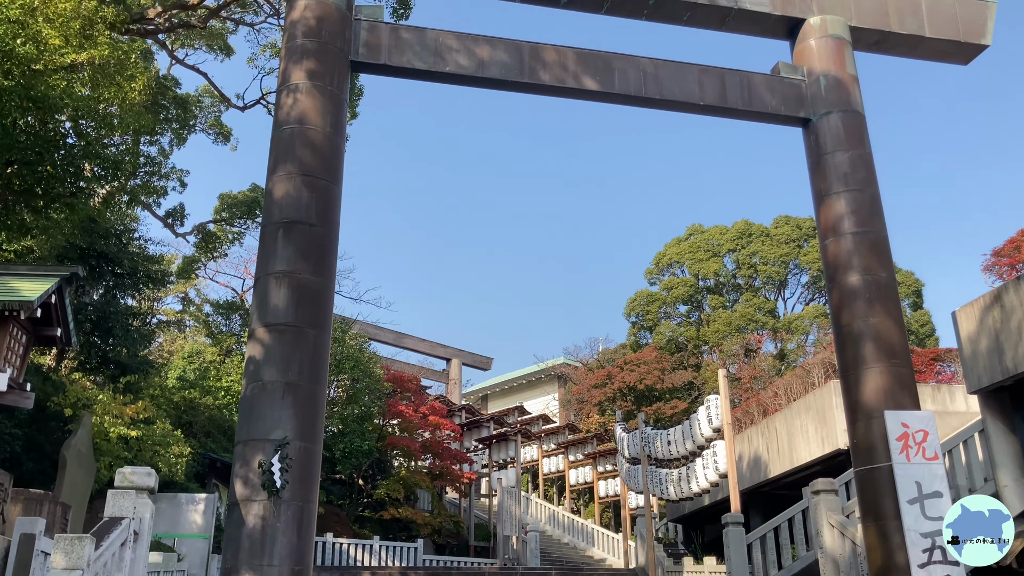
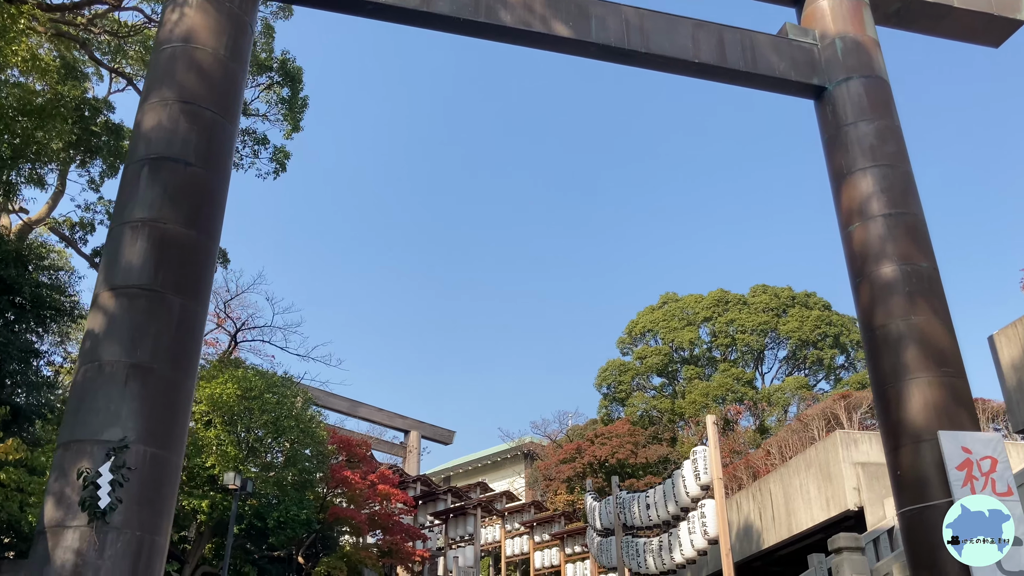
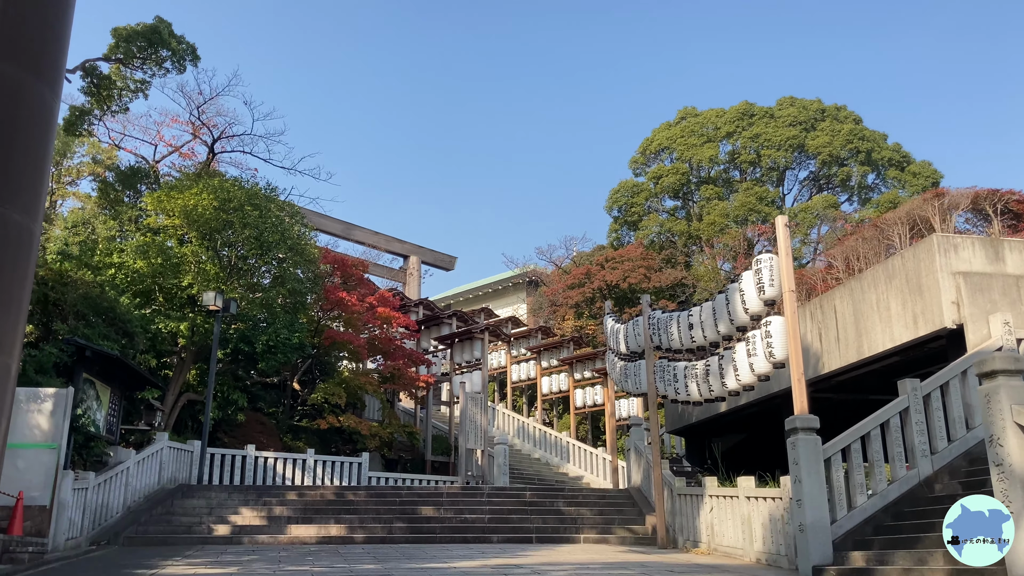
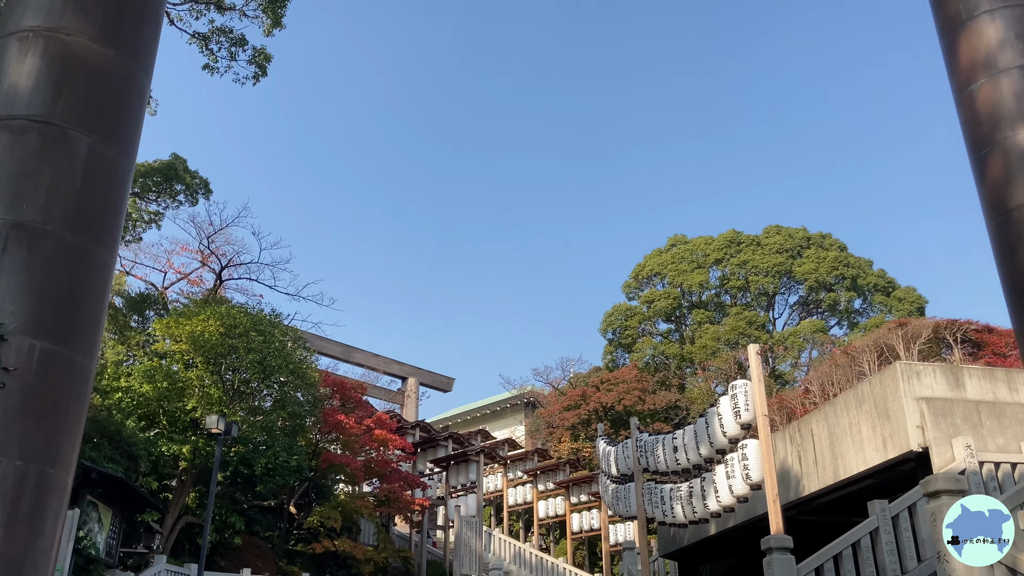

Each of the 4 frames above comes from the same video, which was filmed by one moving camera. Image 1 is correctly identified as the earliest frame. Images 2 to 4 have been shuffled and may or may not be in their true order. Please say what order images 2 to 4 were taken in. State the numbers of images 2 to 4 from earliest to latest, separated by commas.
2, 4, 3
